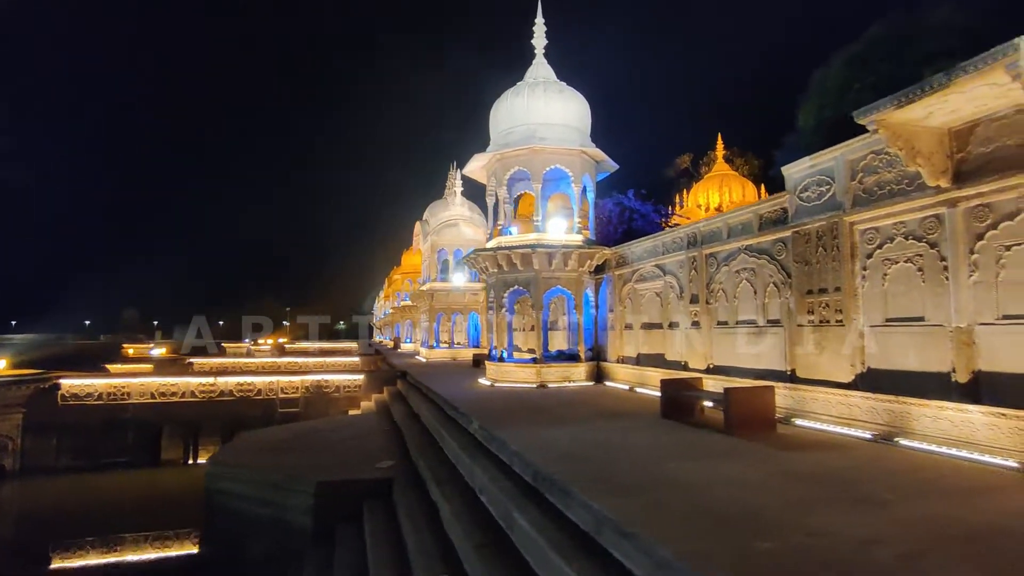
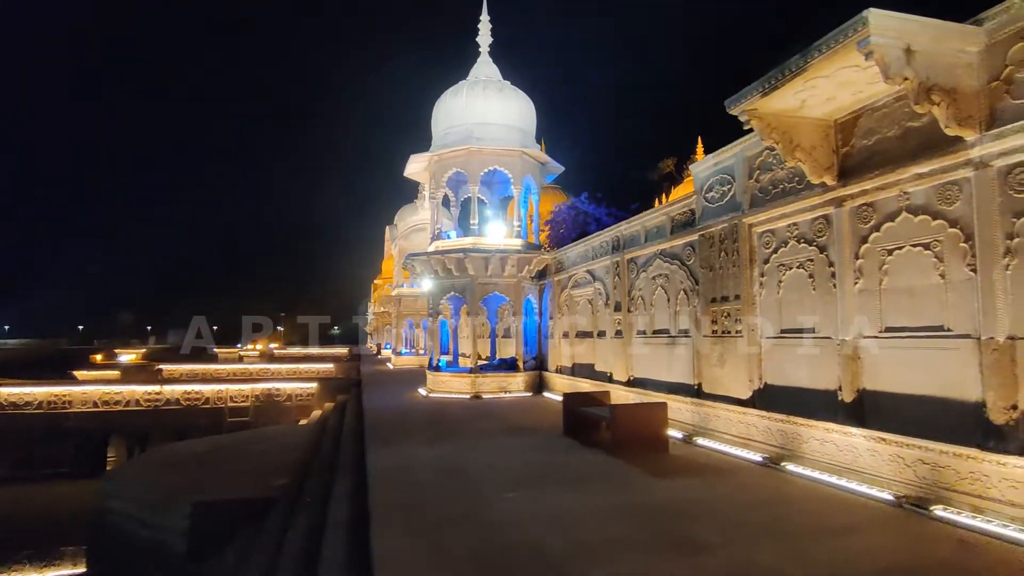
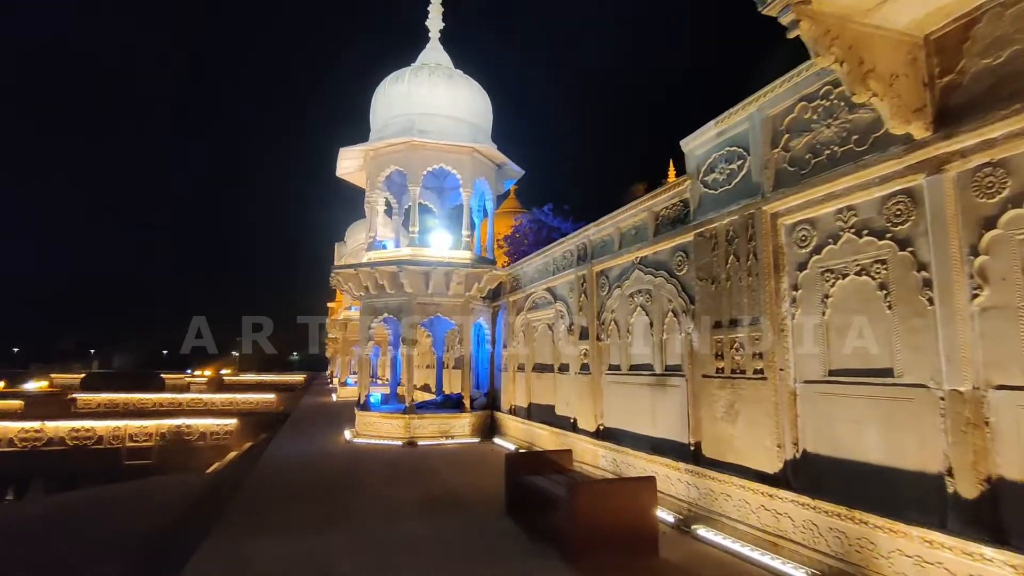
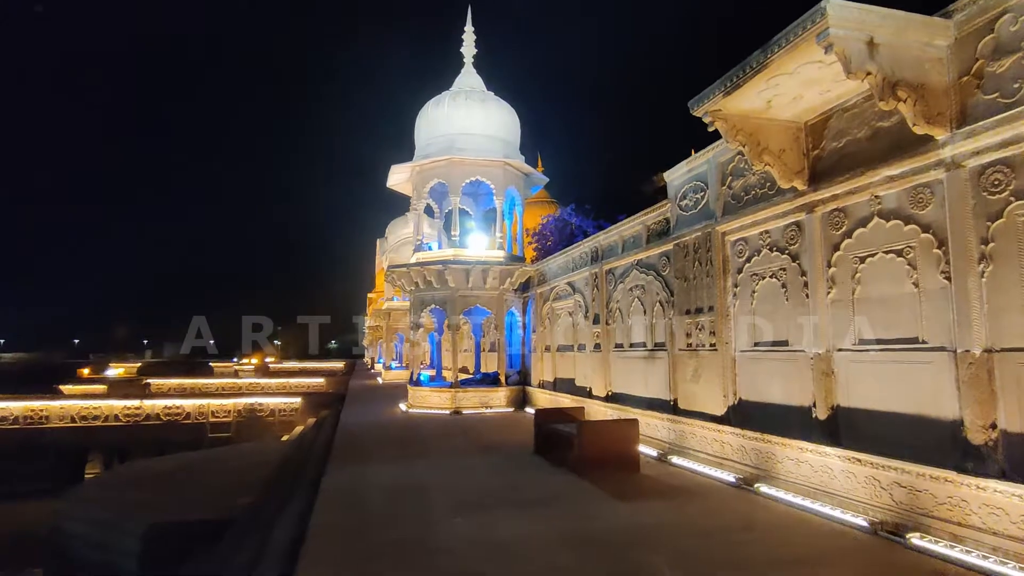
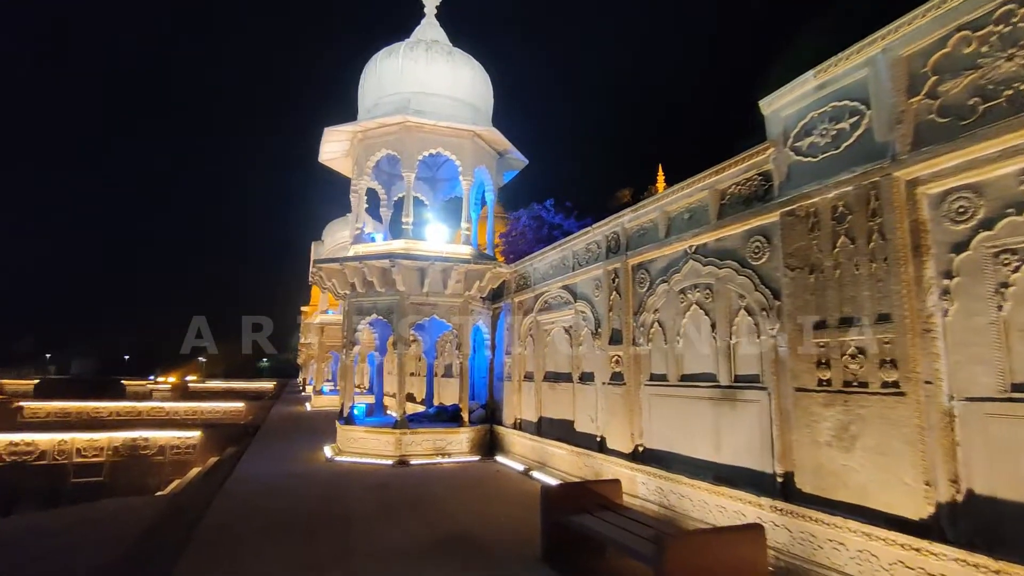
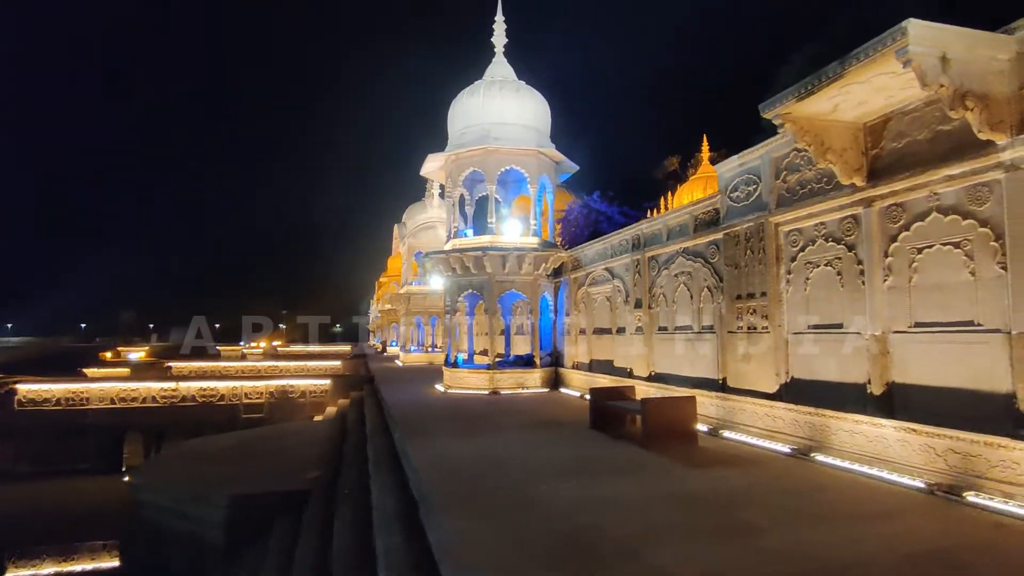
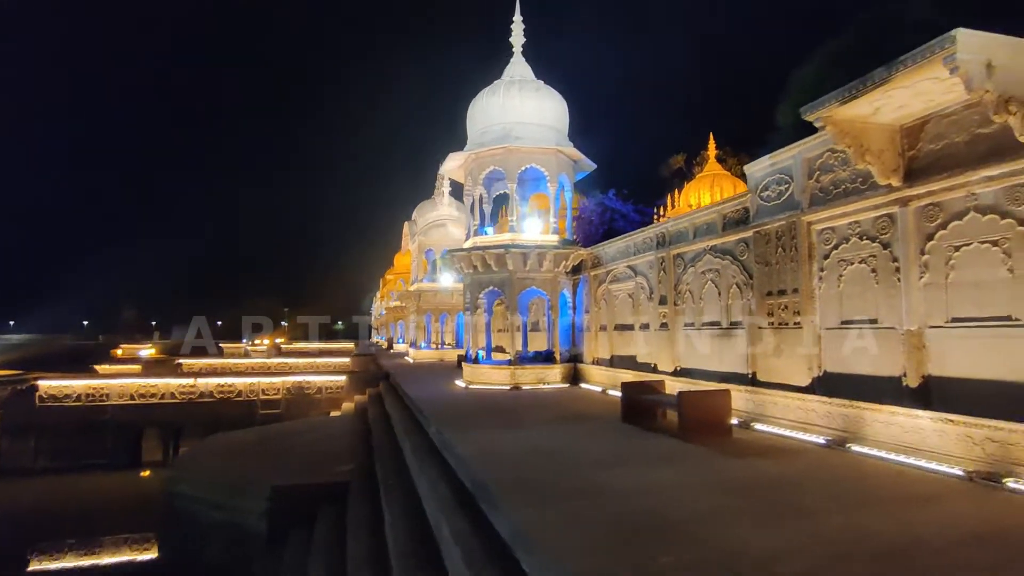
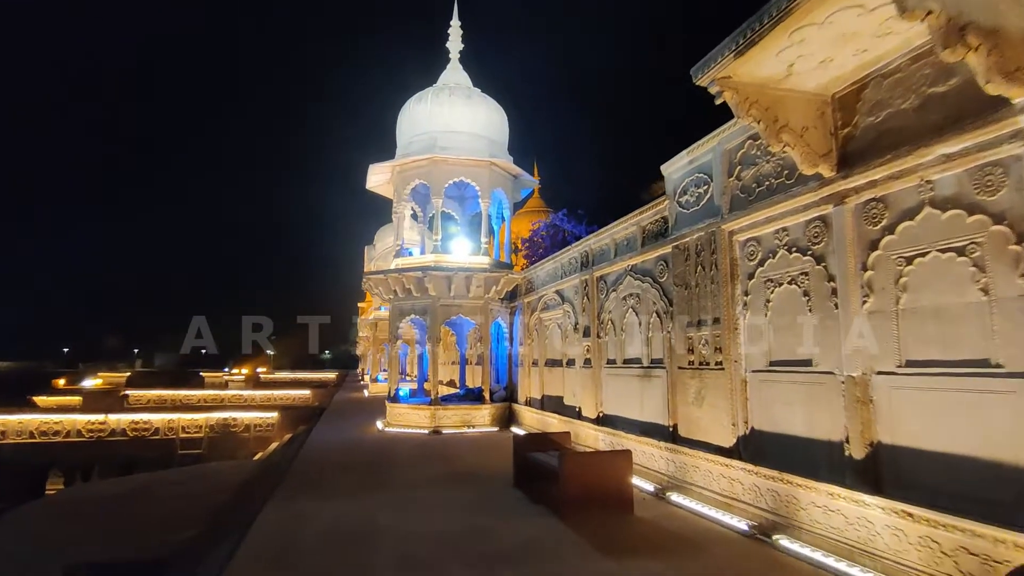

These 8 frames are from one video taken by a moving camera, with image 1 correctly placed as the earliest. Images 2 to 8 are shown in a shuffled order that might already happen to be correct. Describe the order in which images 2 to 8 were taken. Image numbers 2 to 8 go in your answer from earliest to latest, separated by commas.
7, 6, 2, 4, 8, 3, 5
